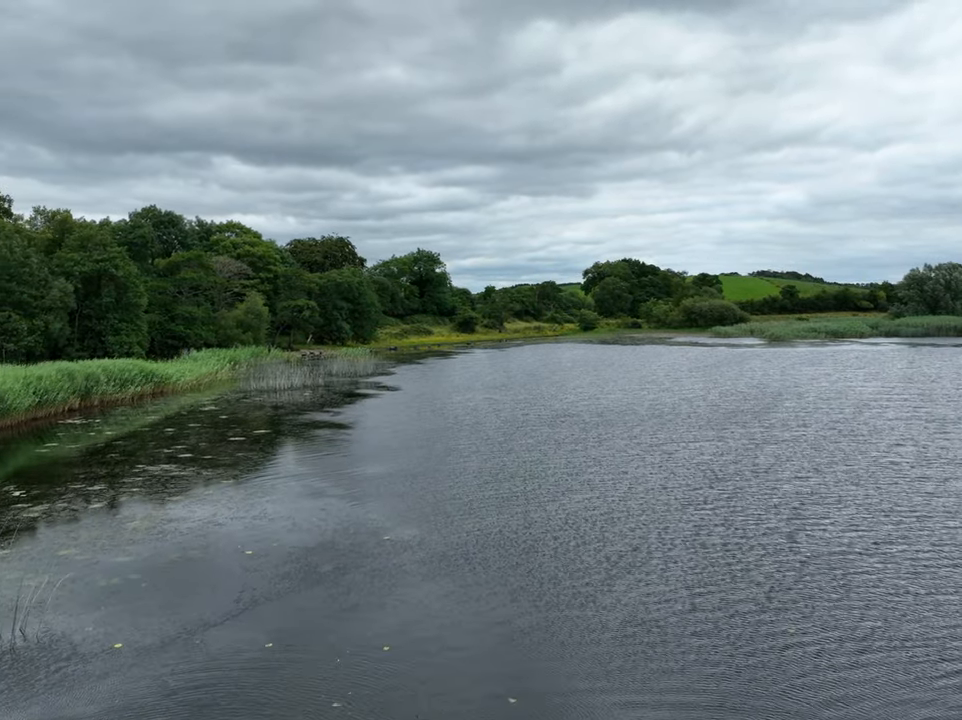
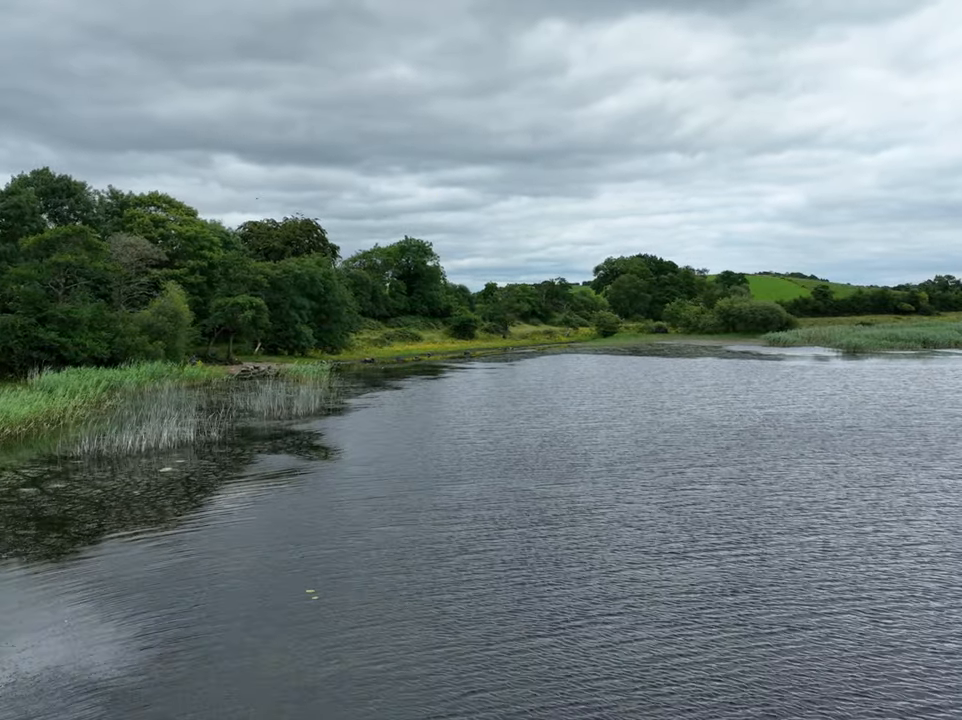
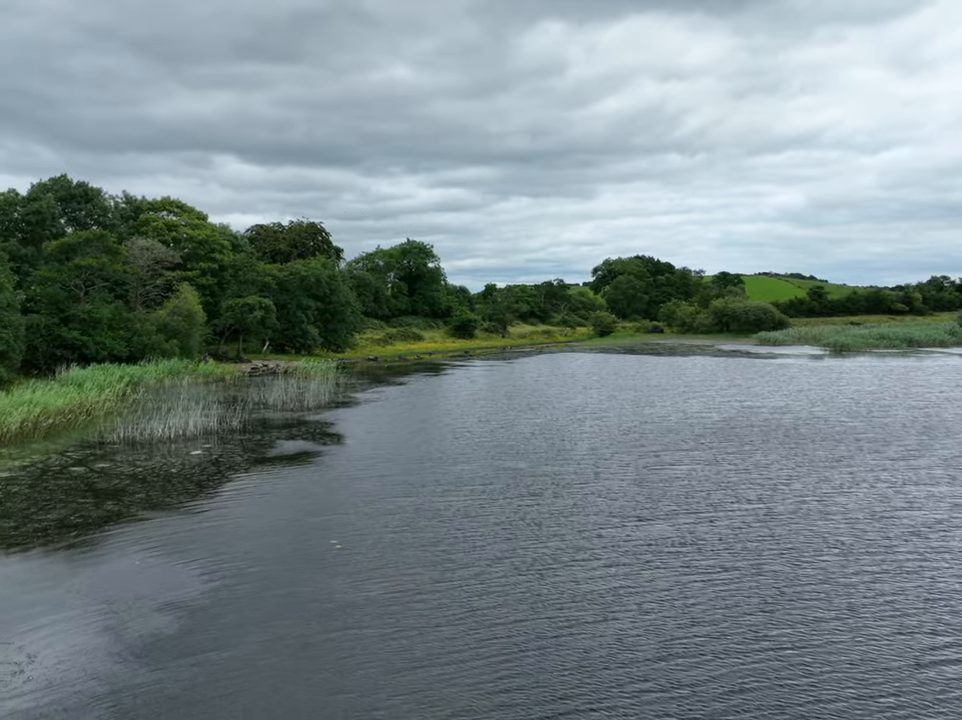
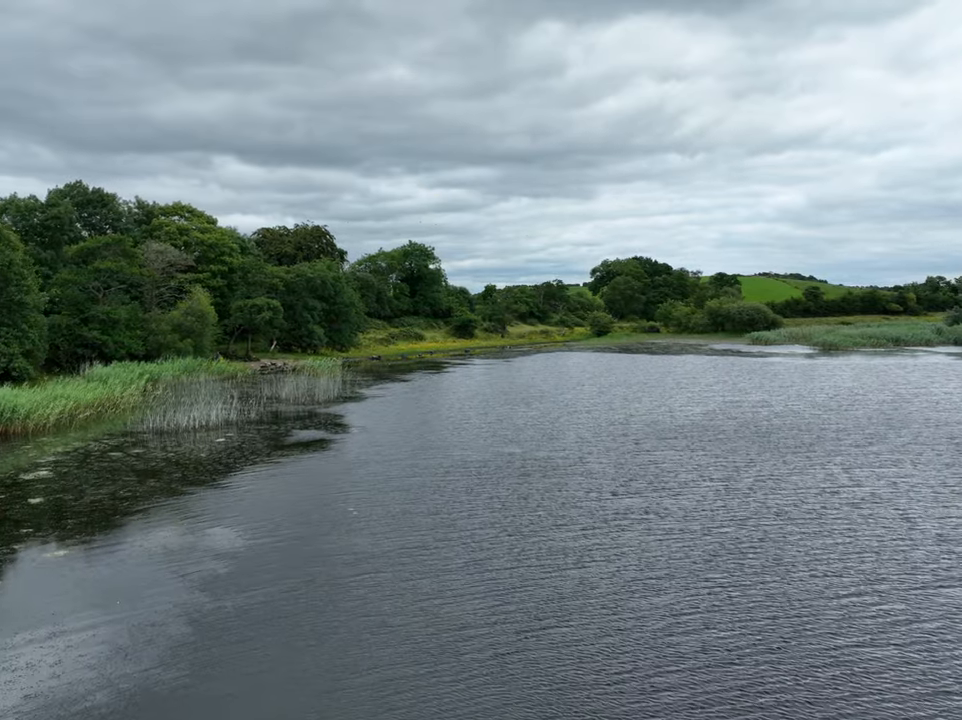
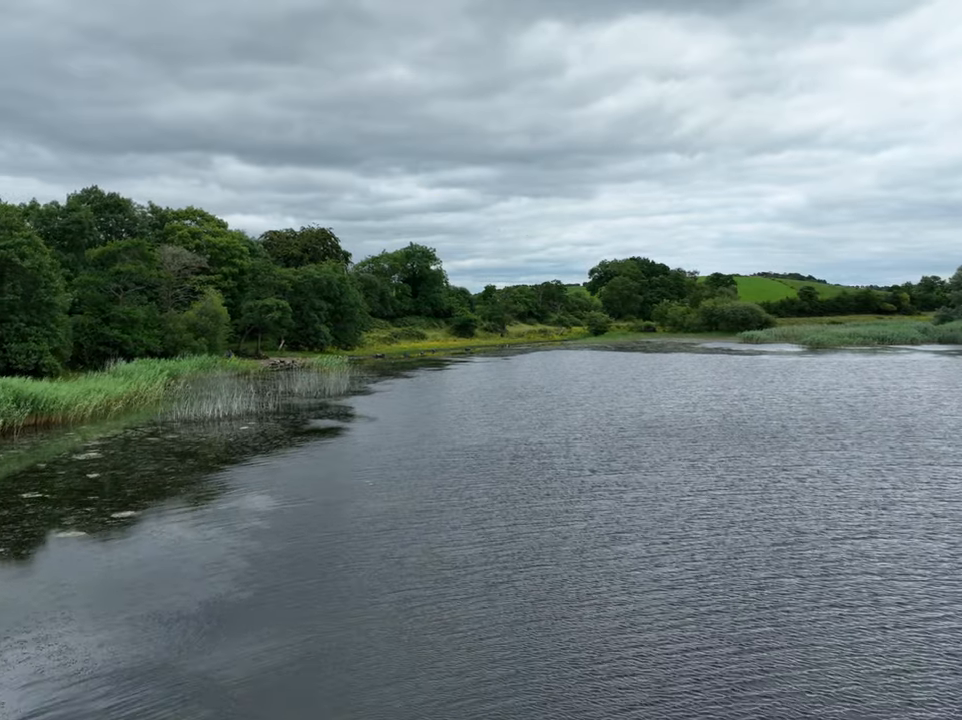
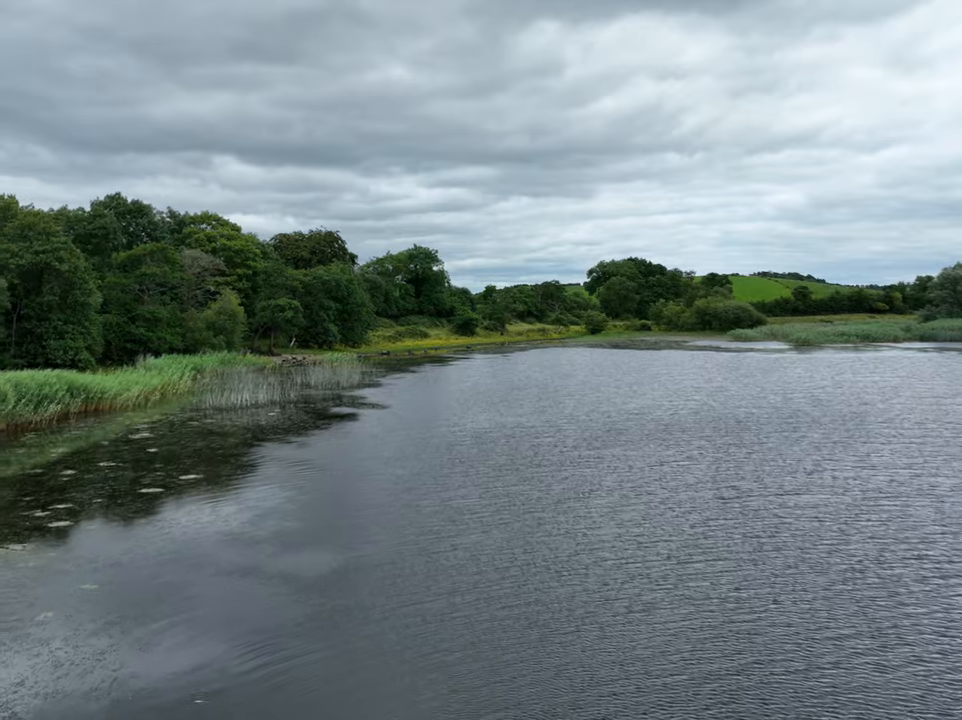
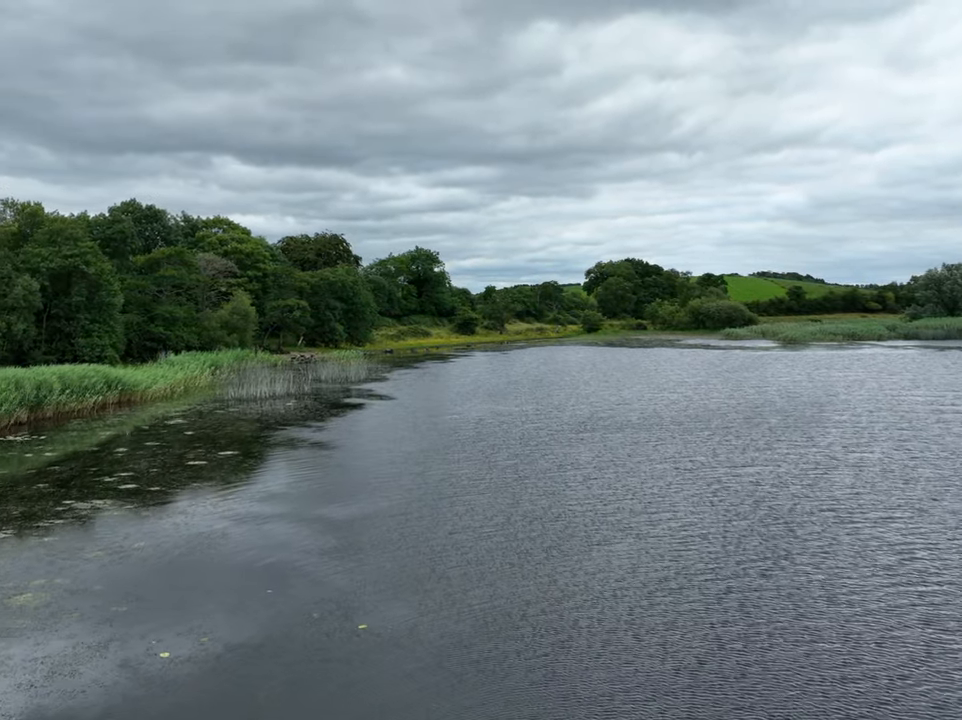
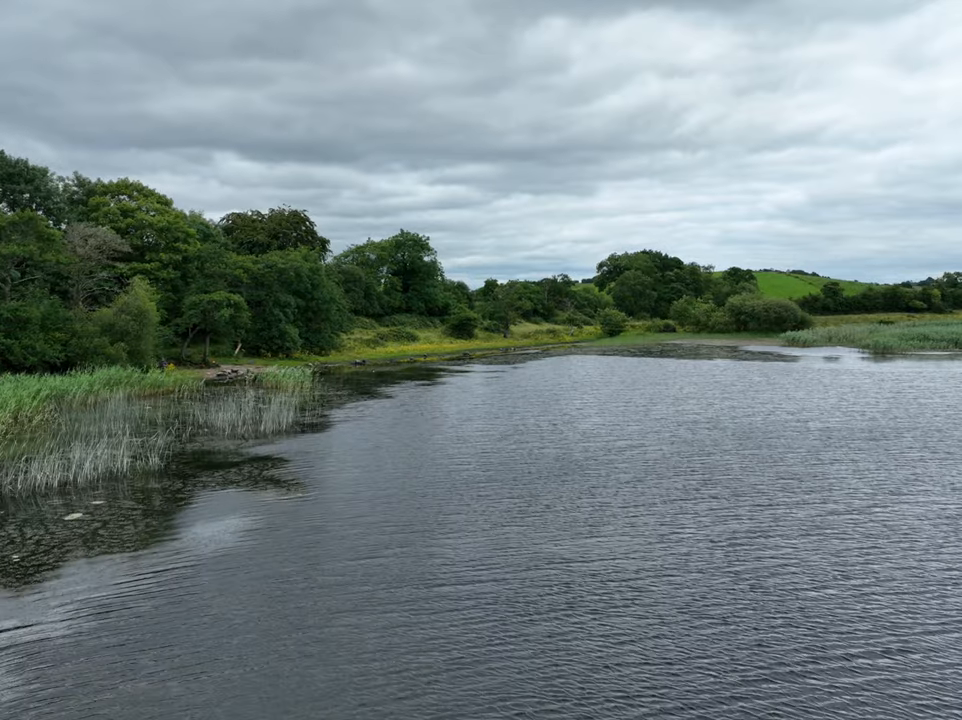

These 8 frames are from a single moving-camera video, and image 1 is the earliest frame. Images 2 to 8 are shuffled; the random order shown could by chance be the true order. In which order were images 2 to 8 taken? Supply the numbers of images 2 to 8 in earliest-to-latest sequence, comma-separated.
7, 6, 5, 4, 3, 2, 8
